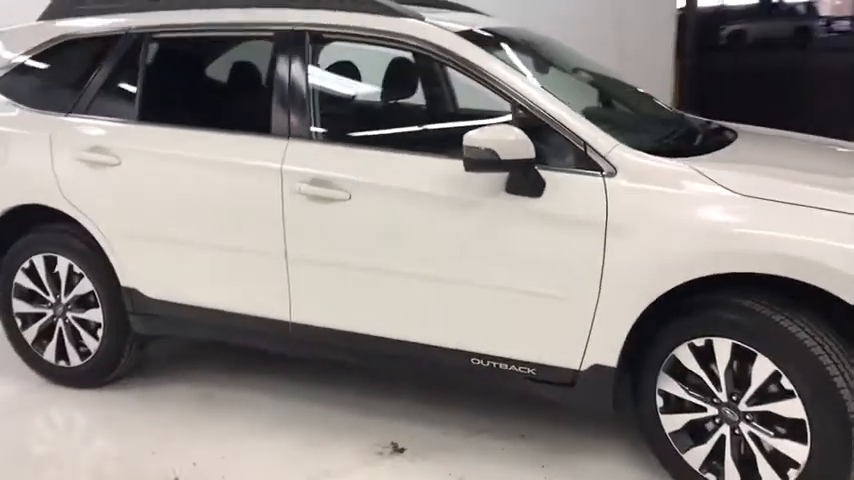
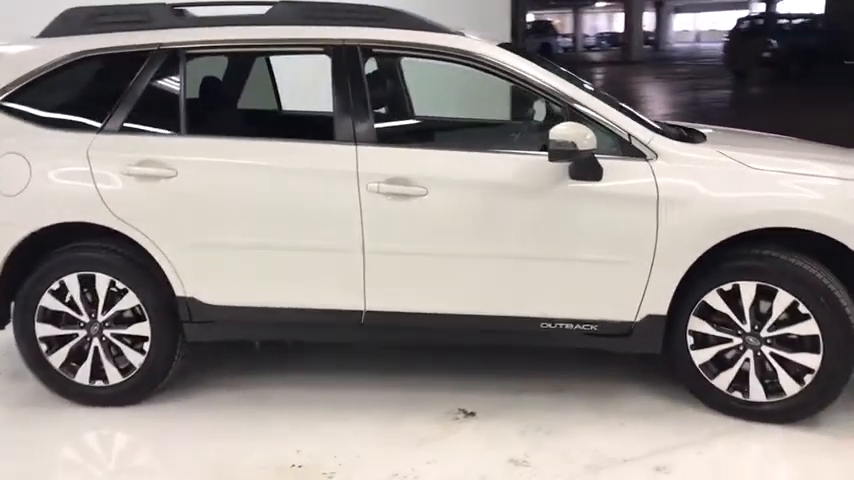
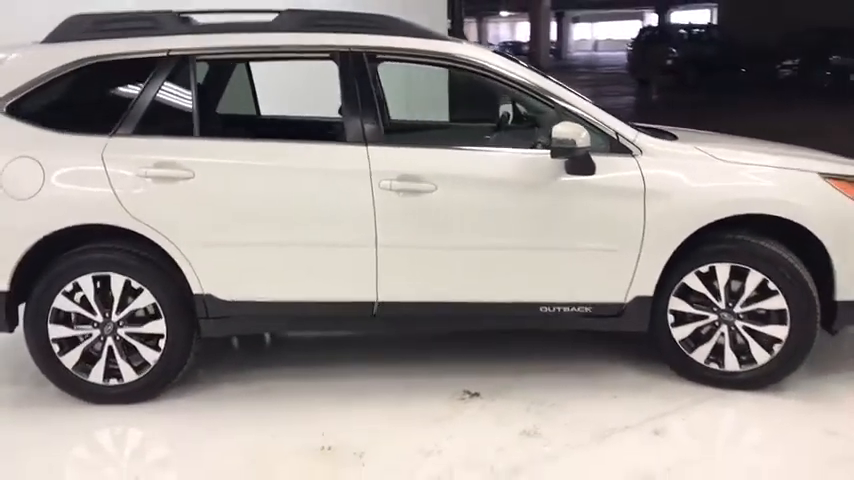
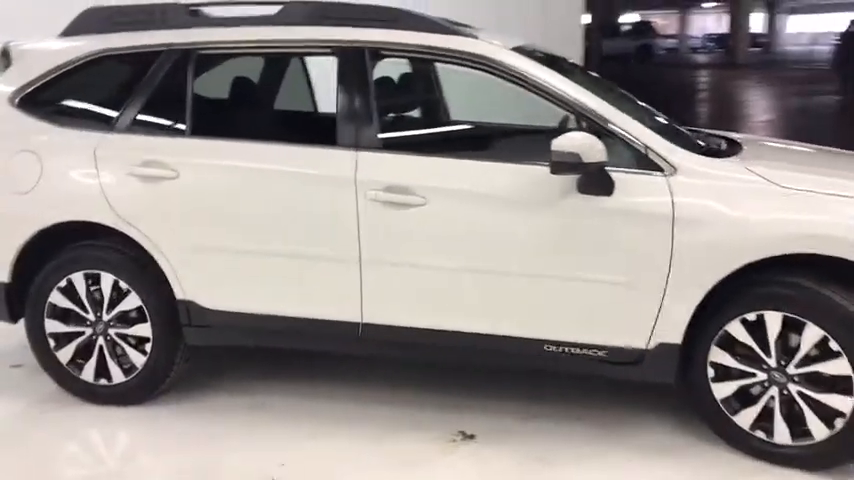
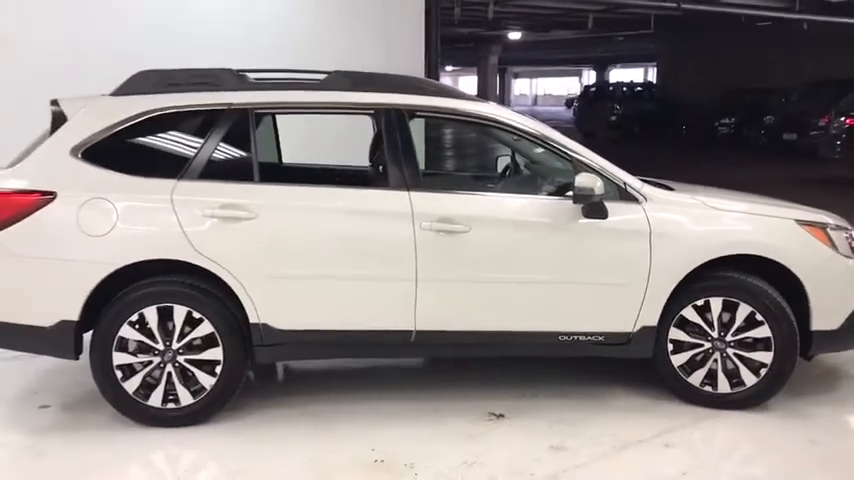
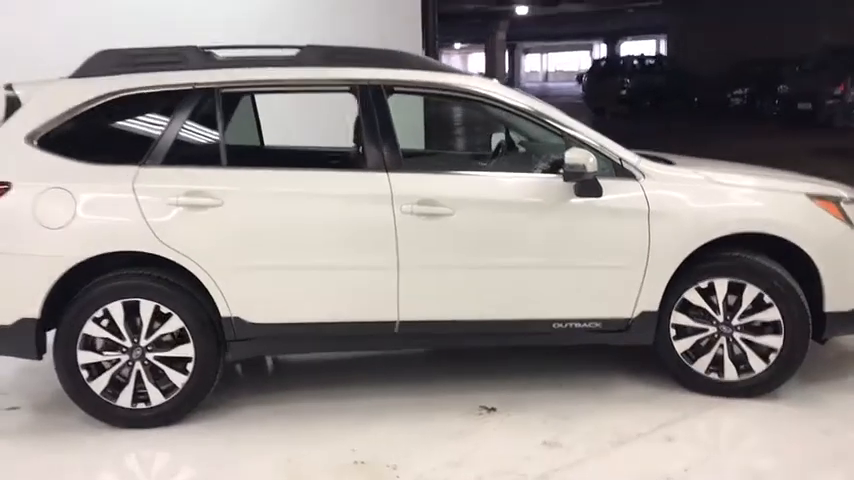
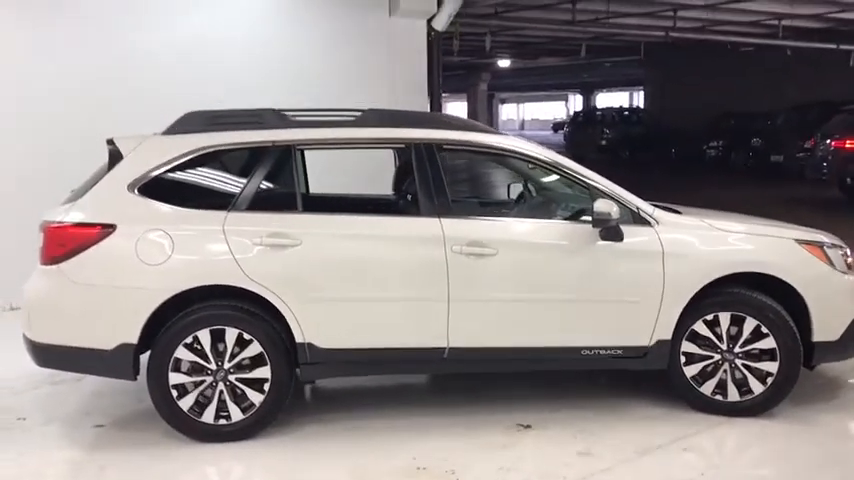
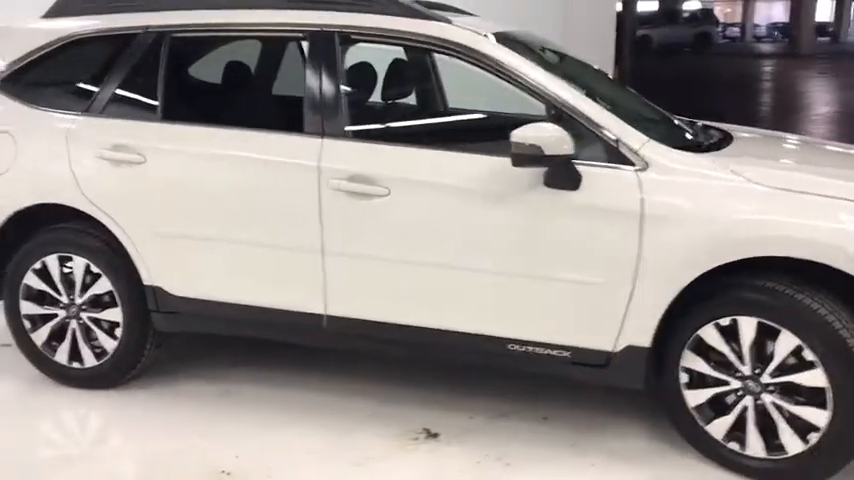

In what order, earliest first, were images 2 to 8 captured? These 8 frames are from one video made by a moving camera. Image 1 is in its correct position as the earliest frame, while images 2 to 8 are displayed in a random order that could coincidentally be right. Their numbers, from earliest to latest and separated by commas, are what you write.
8, 4, 2, 3, 6, 5, 7
